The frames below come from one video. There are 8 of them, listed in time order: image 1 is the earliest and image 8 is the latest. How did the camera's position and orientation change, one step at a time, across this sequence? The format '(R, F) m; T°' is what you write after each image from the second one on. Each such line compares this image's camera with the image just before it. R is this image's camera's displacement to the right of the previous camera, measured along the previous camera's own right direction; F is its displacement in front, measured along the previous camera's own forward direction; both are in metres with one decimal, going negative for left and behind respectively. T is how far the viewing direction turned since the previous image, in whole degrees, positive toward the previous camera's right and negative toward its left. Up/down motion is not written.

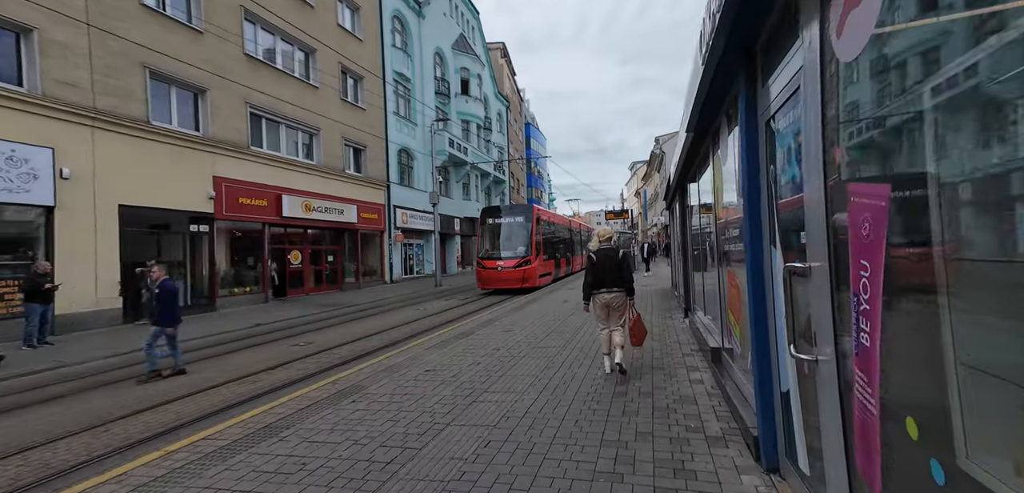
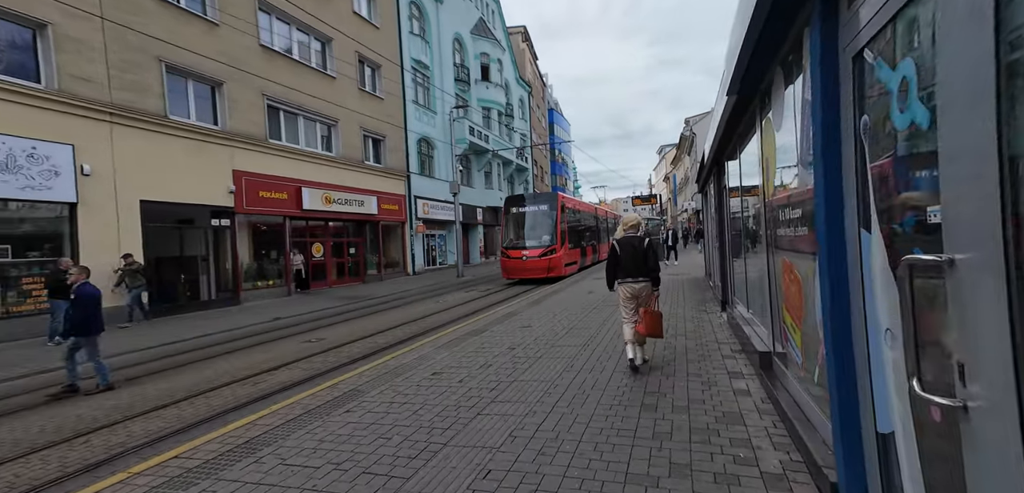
(+0.1, +0.6) m; -3°
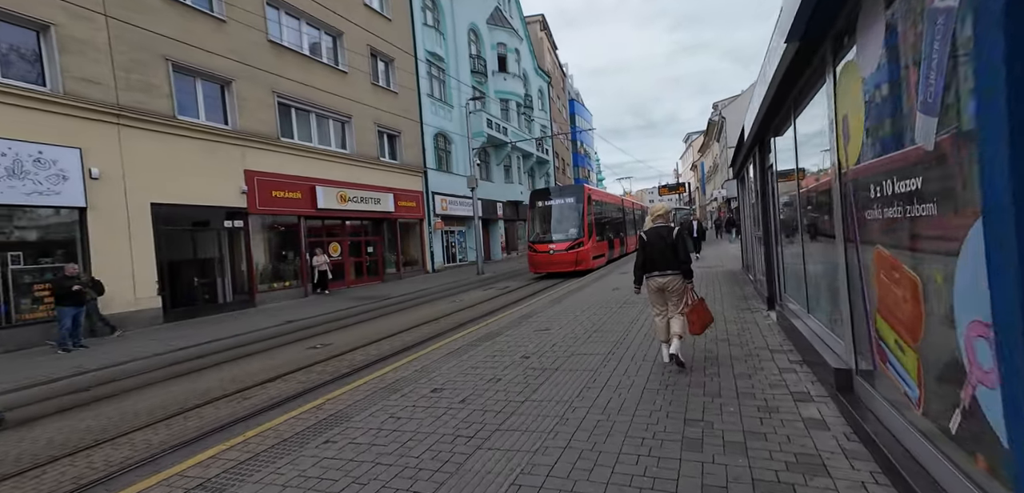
(+0.1, +0.7) m; -3°
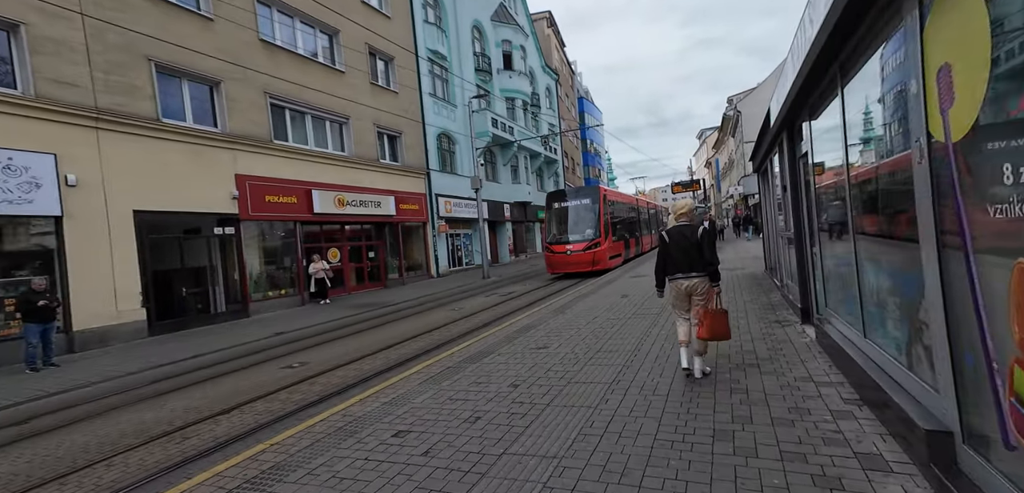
(+0.3, +0.8) m; -2°
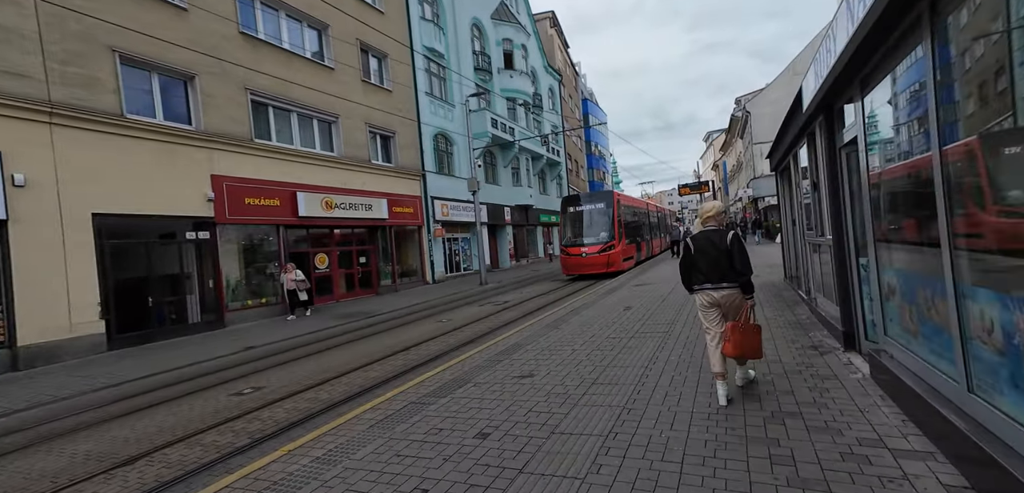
(+0.3, +1.0) m; -1°
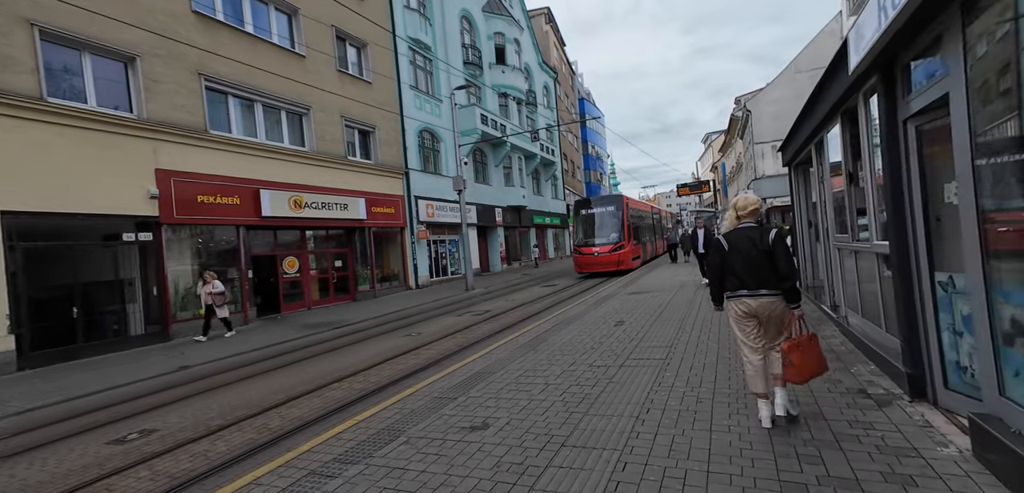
(+0.4, +1.2) m; 0°
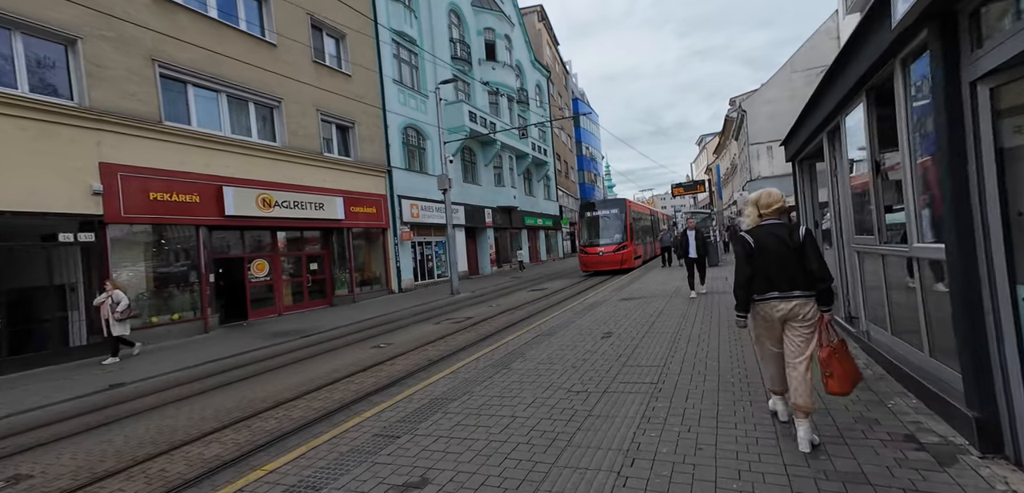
(+0.3, +0.9) m; +1°
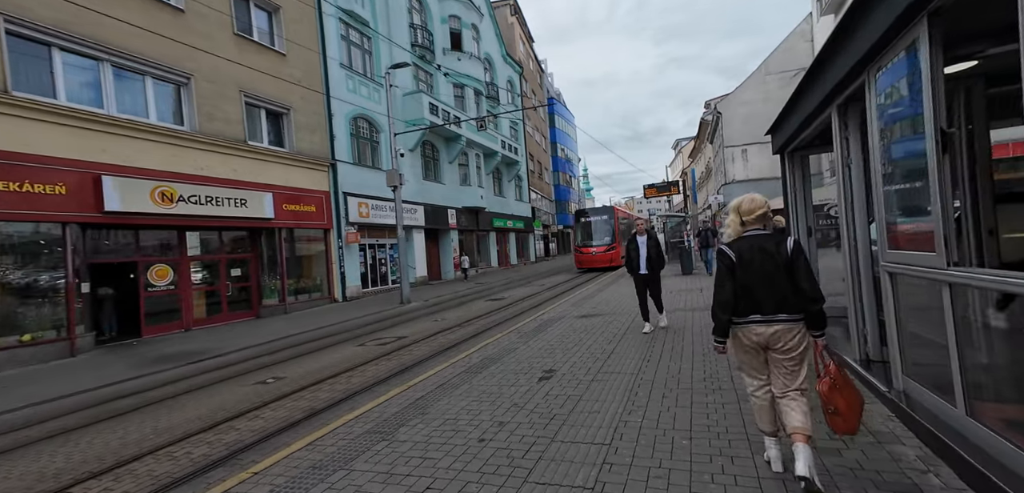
(+0.8, +1.7) m; +3°
